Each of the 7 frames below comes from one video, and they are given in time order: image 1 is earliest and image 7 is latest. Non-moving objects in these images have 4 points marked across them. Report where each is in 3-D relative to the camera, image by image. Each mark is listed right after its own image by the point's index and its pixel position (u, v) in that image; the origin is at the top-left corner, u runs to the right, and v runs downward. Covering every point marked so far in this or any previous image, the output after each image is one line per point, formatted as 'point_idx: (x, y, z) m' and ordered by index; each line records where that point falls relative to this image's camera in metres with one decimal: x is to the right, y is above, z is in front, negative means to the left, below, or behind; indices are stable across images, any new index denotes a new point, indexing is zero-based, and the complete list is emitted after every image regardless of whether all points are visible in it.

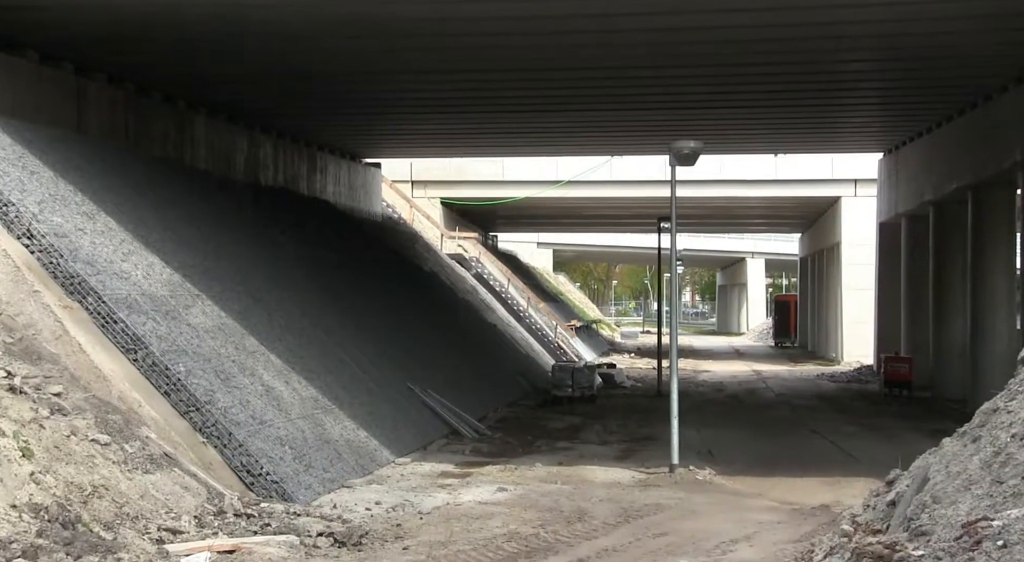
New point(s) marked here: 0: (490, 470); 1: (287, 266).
0: (-0.2, -2.7, +14.5) m
1: (-3.7, +0.3, +16.9) m
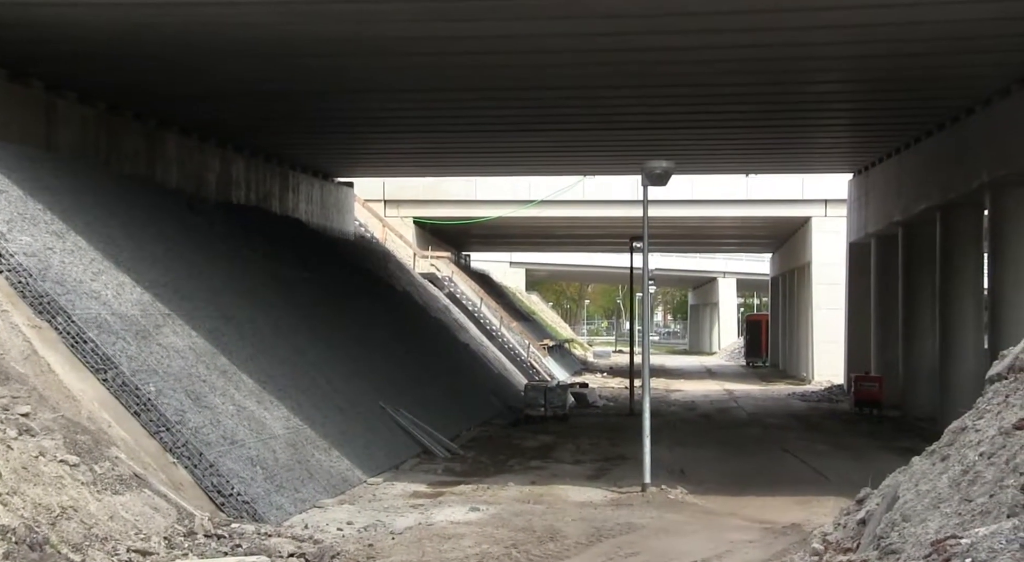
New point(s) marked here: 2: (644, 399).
0: (-0.7, -3.0, +14.5) m
1: (-4.1, 0.0, +16.8) m
2: (+1.8, -1.6, +13.6) m
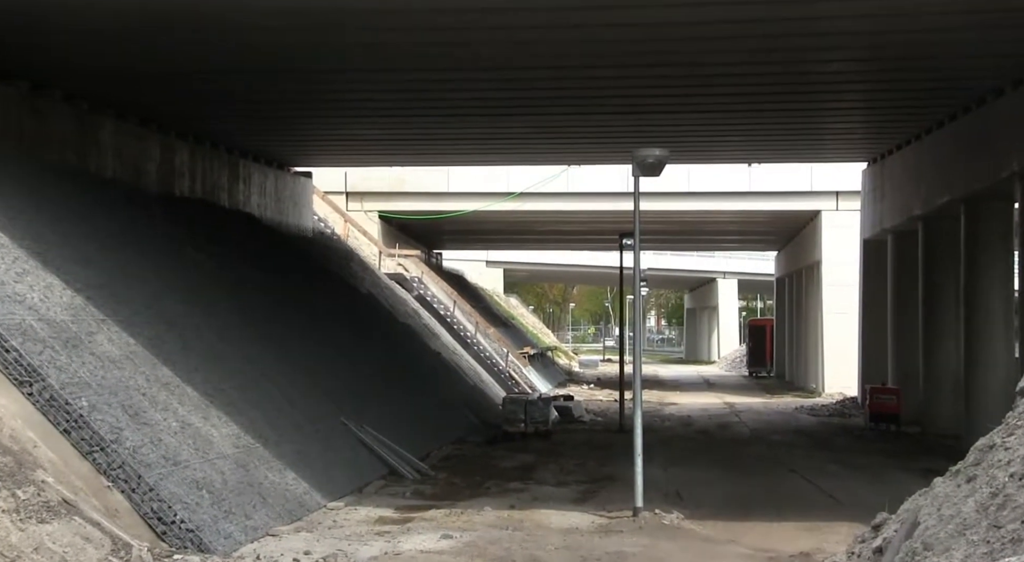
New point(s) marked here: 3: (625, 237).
0: (-1.0, -3.0, +12.8) m
1: (-4.5, -0.1, +15.1) m
2: (+1.5, -1.6, +11.9) m
3: (+2.0, +0.8, +18.0) m
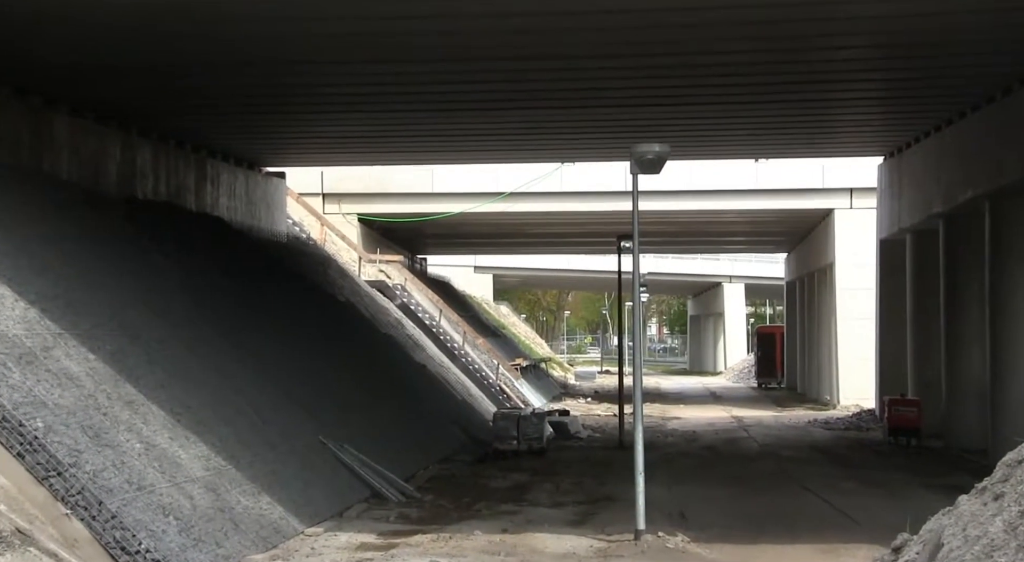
0: (-1.1, -3.1, +11.7) m
1: (-4.6, -0.2, +14.0) m
2: (+1.4, -1.7, +10.8) m
3: (+1.9, +0.7, +16.9) m
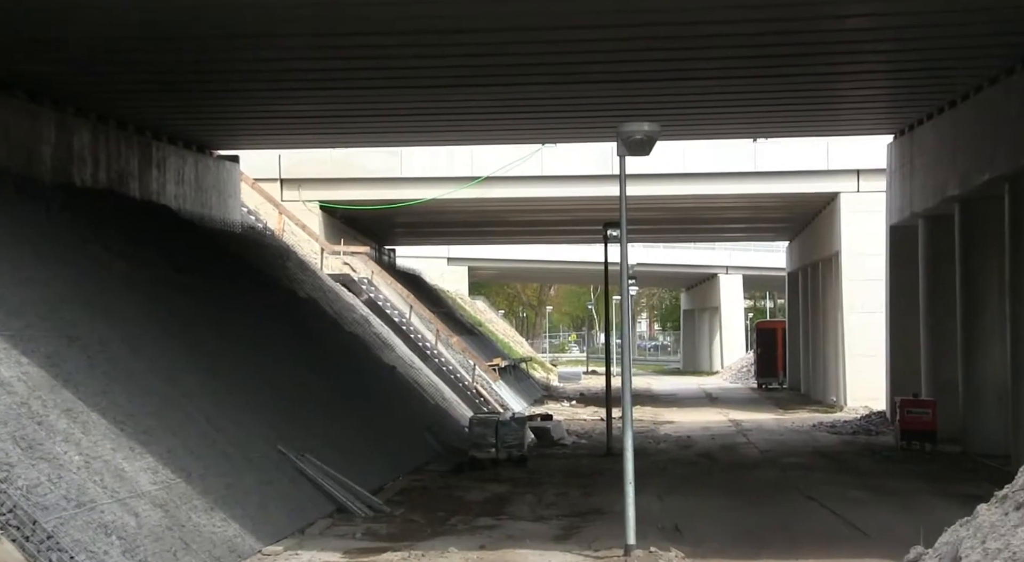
0: (-1.3, -3.0, +10.5) m
1: (-4.9, -0.1, +12.7) m
2: (+1.1, -1.6, +9.6) m
3: (+1.5, +0.8, +15.8) m
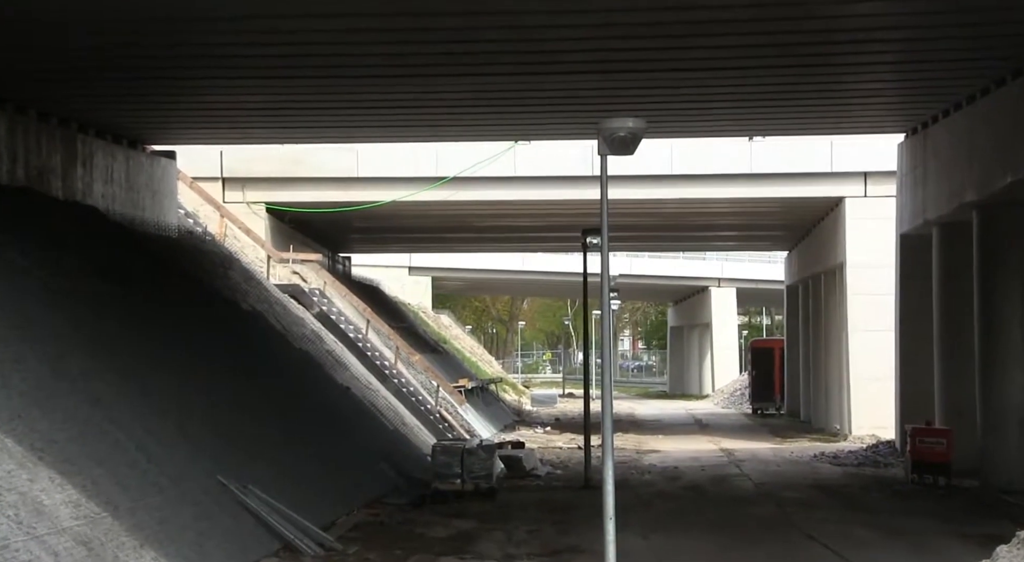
0: (-1.7, -3.1, +9.2) m
1: (-5.3, -0.2, +11.4) m
2: (+0.8, -1.7, +8.3) m
3: (+1.1, +0.7, +14.5) m
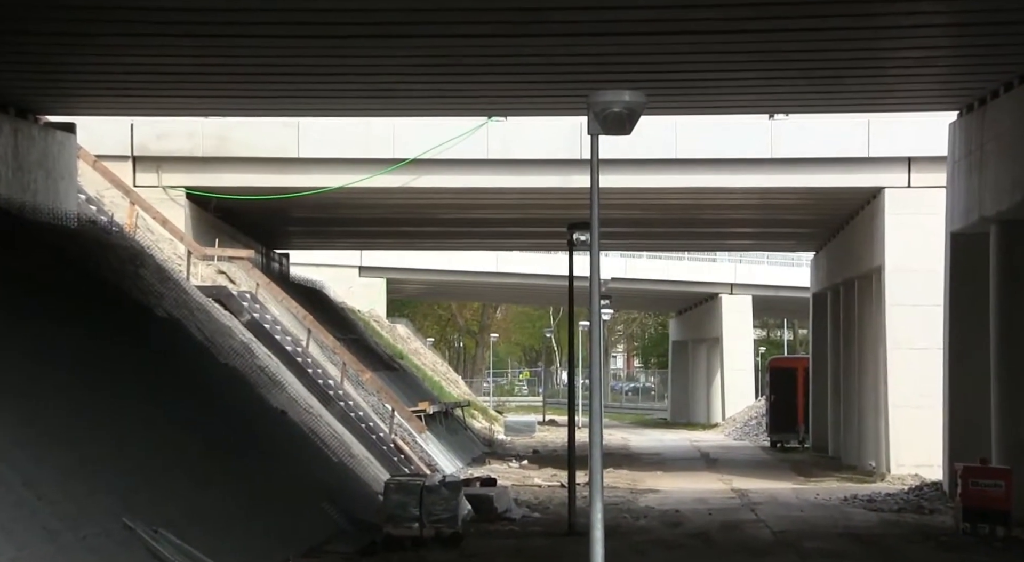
0: (-2.0, -3.1, +7.2) m
1: (-5.6, -0.2, +9.4) m
2: (+0.5, -1.7, +6.4) m
3: (+0.8, +0.6, +12.5) m
